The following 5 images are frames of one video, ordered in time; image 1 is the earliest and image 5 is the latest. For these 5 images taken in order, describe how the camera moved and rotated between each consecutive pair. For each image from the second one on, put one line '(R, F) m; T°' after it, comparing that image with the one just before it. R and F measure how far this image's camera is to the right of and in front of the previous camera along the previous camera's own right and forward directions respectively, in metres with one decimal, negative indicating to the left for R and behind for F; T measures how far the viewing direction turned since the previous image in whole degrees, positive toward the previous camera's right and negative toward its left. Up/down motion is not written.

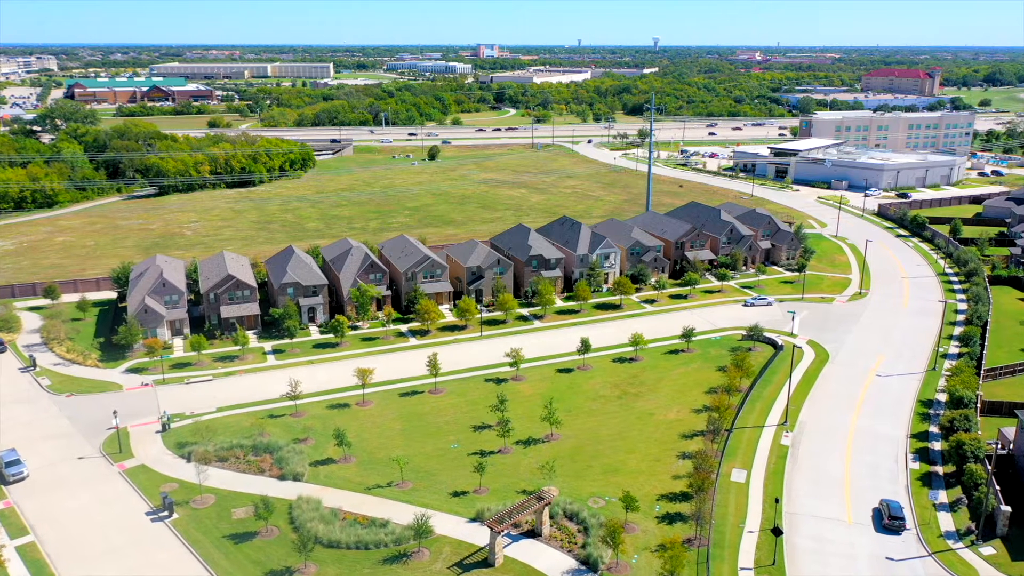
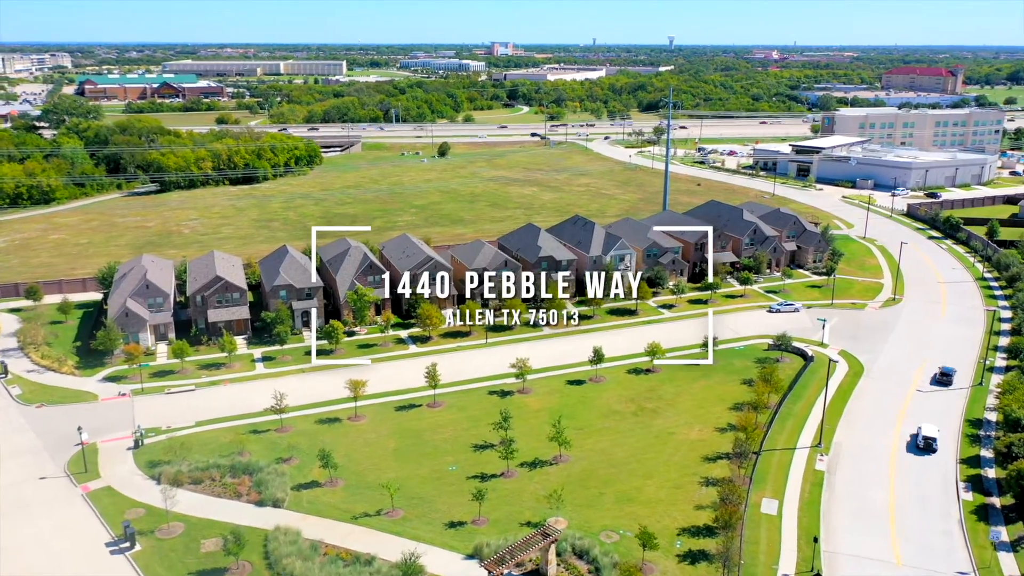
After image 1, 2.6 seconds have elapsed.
(+0.4, +4.0) m; -1°
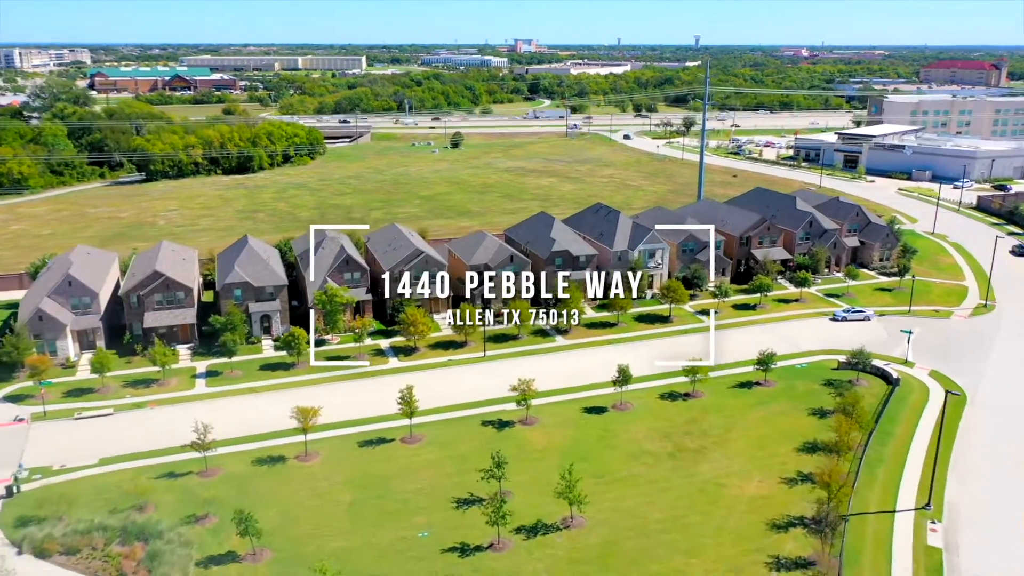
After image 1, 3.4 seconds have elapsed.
(+1.0, +10.4) m; -2°
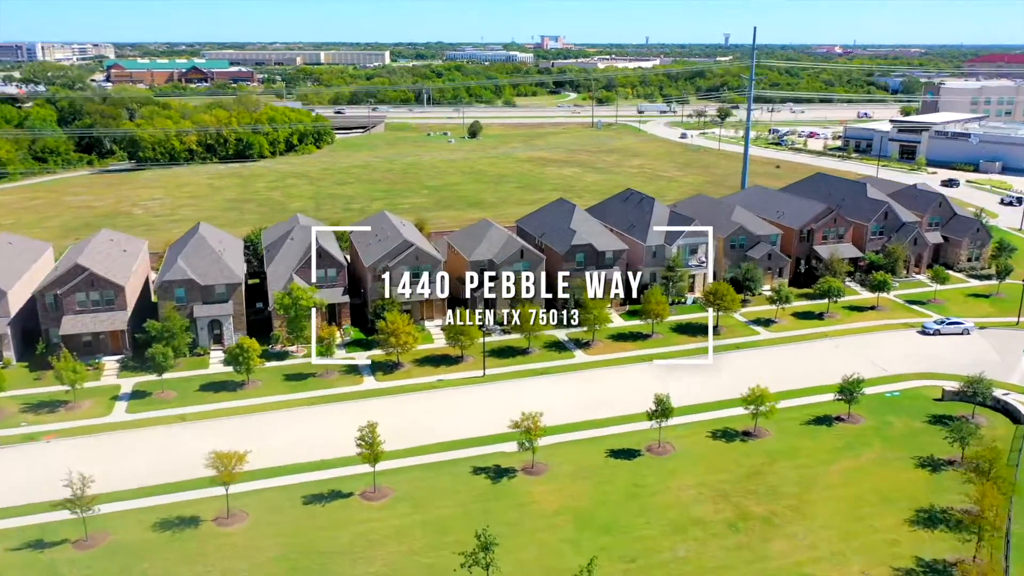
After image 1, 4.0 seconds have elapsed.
(+0.8, +9.2) m; -2°
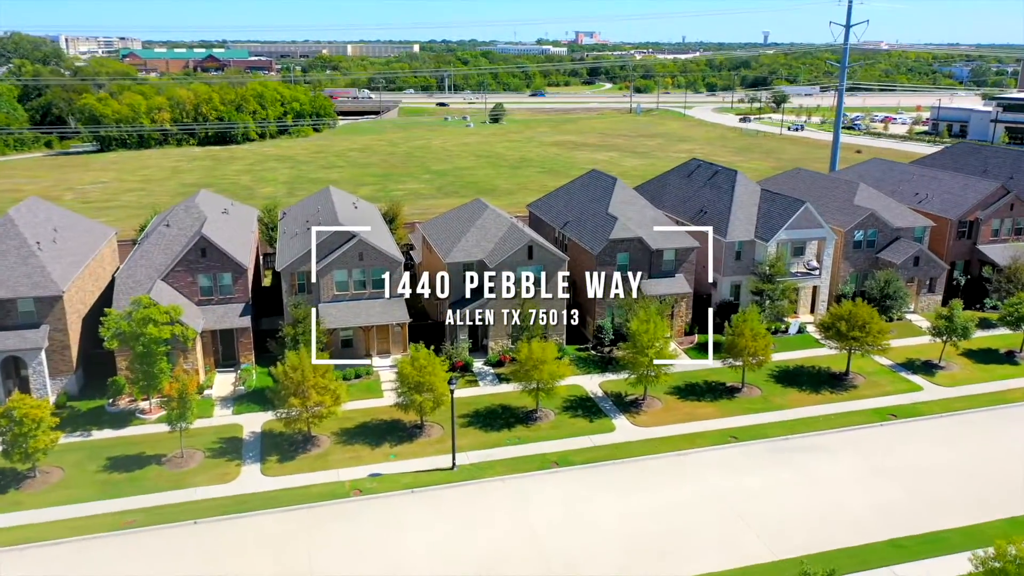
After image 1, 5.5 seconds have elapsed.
(+1.0, +15.2) m; -2°
